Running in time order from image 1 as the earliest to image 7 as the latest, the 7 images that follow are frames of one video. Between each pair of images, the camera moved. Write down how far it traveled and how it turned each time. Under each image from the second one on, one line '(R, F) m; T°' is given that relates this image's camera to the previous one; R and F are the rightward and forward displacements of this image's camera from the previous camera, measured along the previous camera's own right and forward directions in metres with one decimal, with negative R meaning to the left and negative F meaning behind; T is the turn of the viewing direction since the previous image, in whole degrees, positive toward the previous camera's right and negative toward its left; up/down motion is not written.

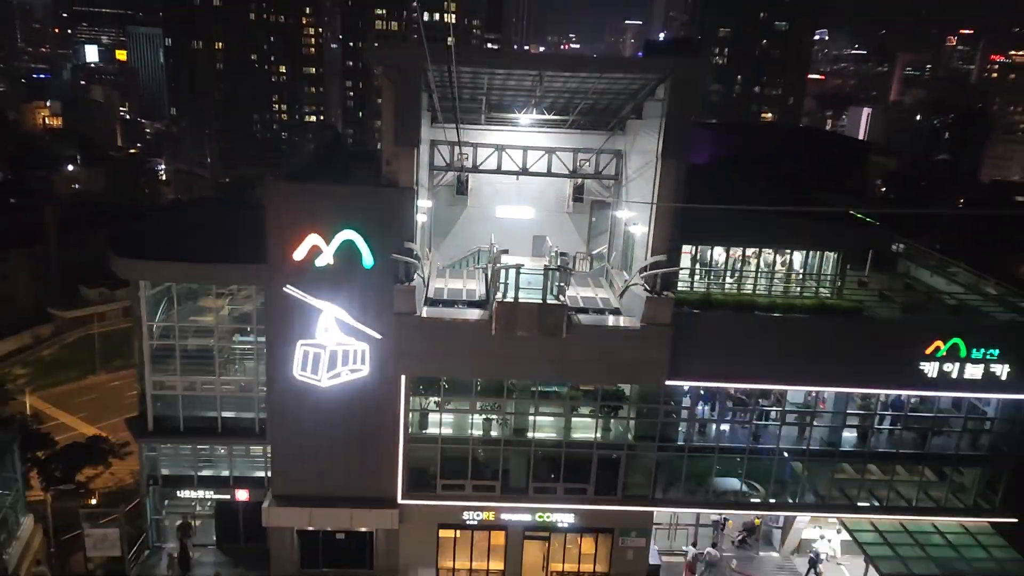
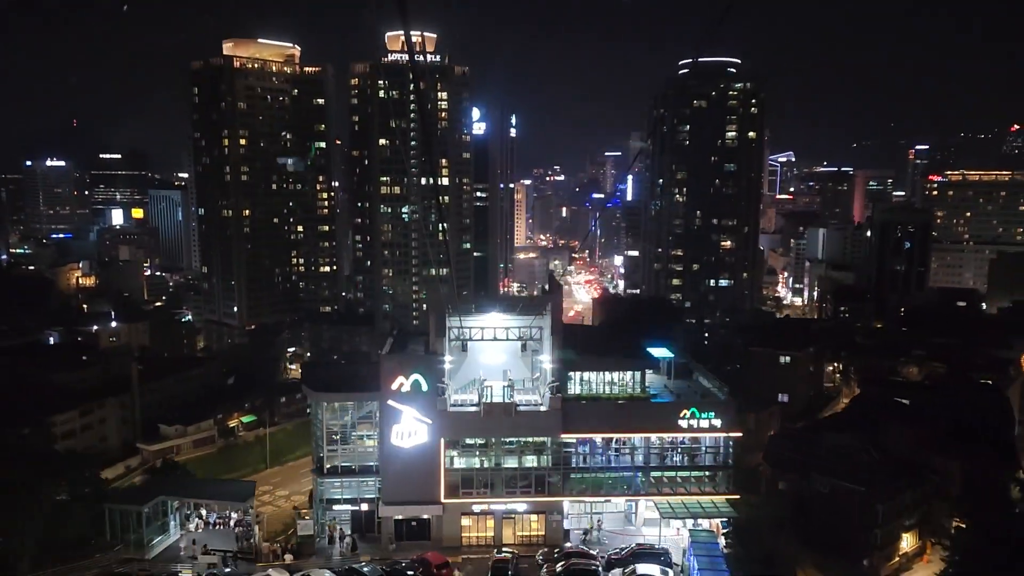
(+0.1, -1.2) m; 0°
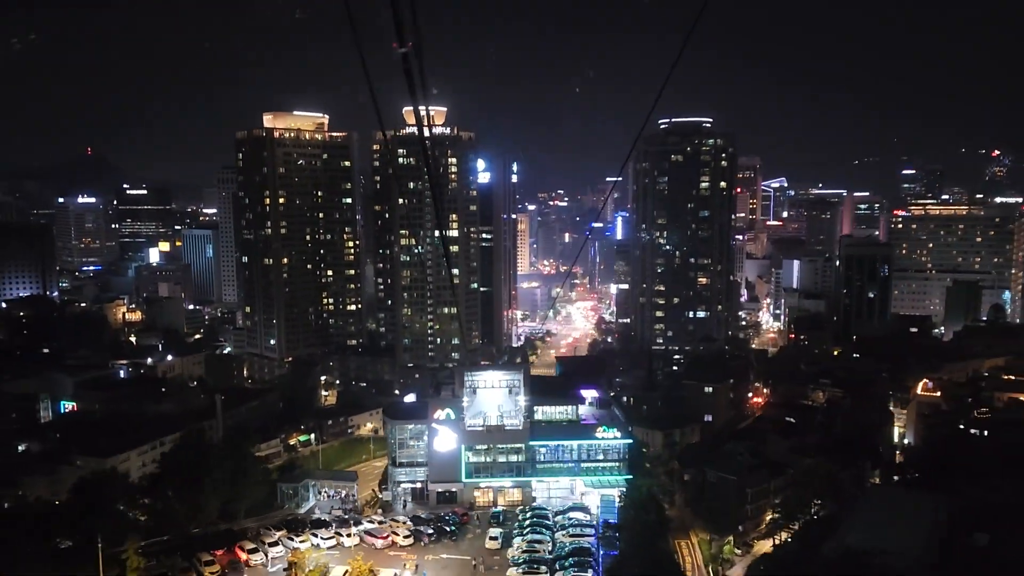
(+0.1, -1.7) m; -1°
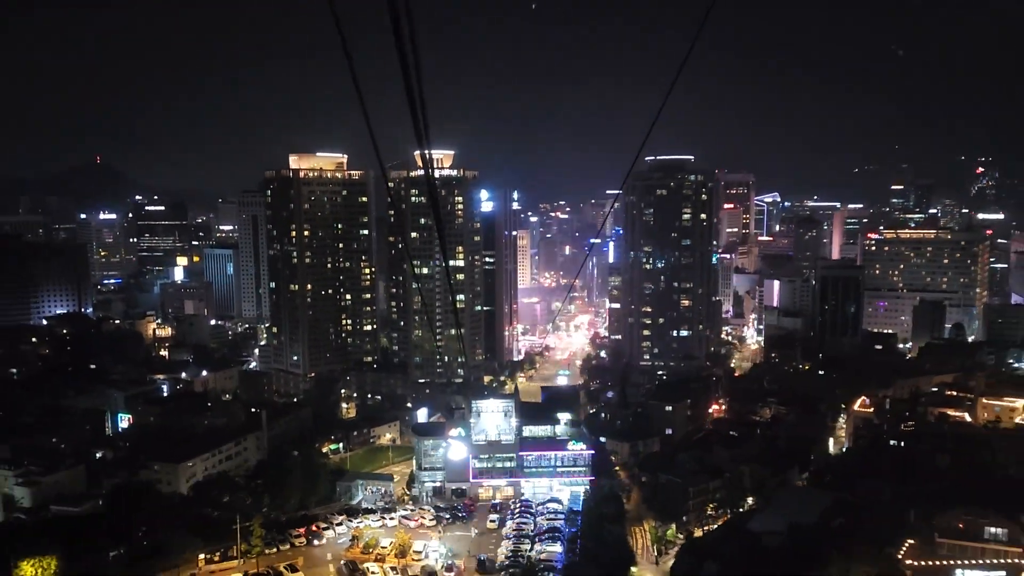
(+0.1, -1.5) m; 0°
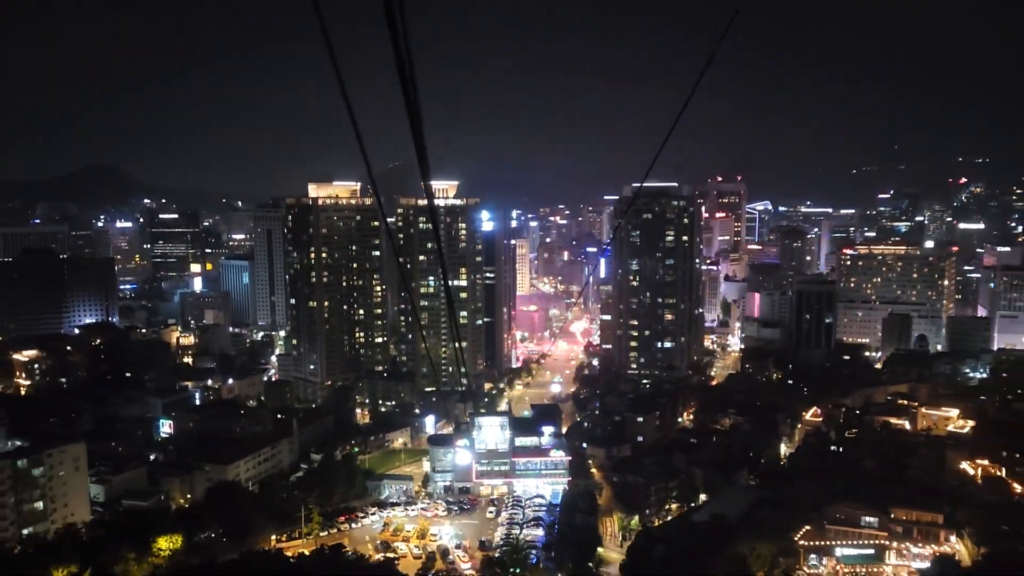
(+0.1, -1.4) m; 0°
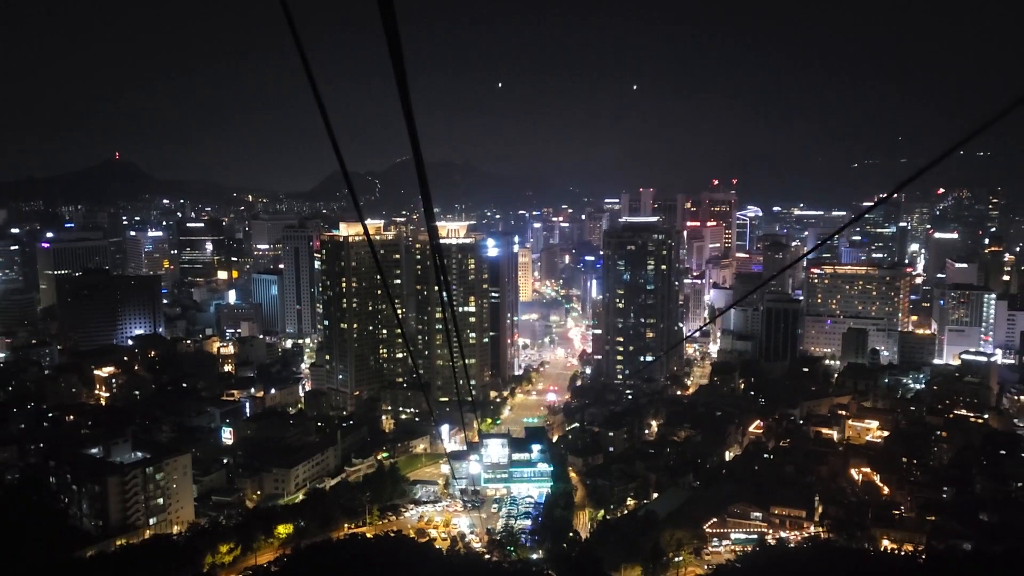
(+0.1, -2.6) m; 0°
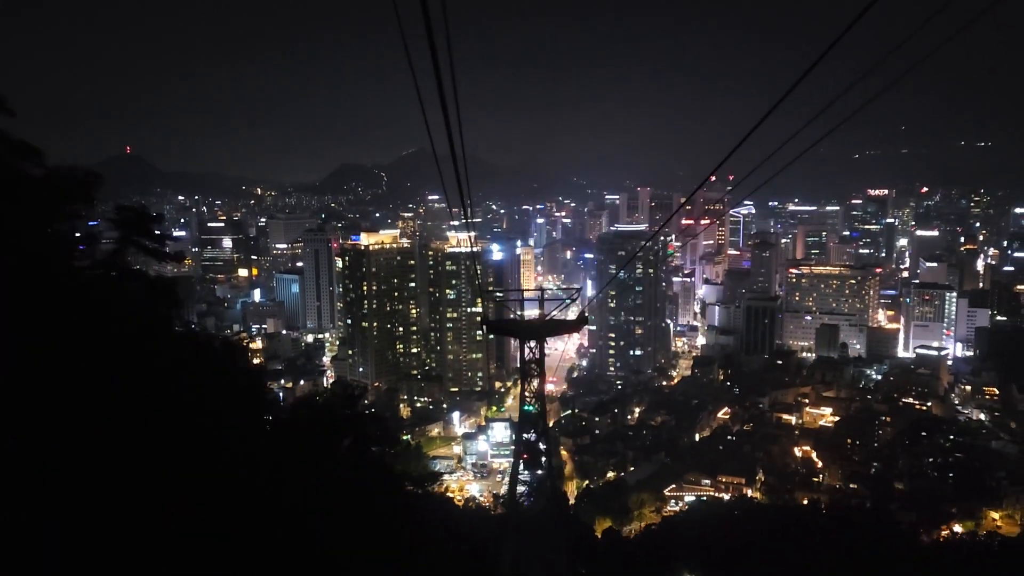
(+0.1, -2.2) m; 0°
